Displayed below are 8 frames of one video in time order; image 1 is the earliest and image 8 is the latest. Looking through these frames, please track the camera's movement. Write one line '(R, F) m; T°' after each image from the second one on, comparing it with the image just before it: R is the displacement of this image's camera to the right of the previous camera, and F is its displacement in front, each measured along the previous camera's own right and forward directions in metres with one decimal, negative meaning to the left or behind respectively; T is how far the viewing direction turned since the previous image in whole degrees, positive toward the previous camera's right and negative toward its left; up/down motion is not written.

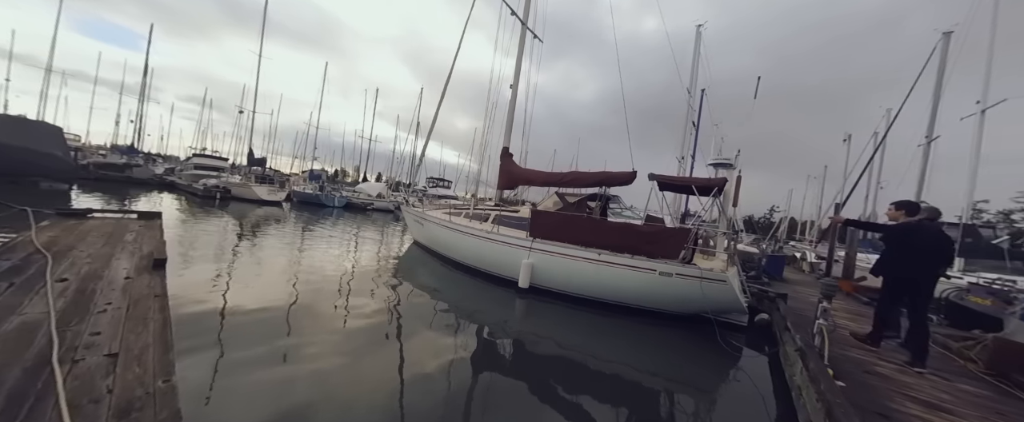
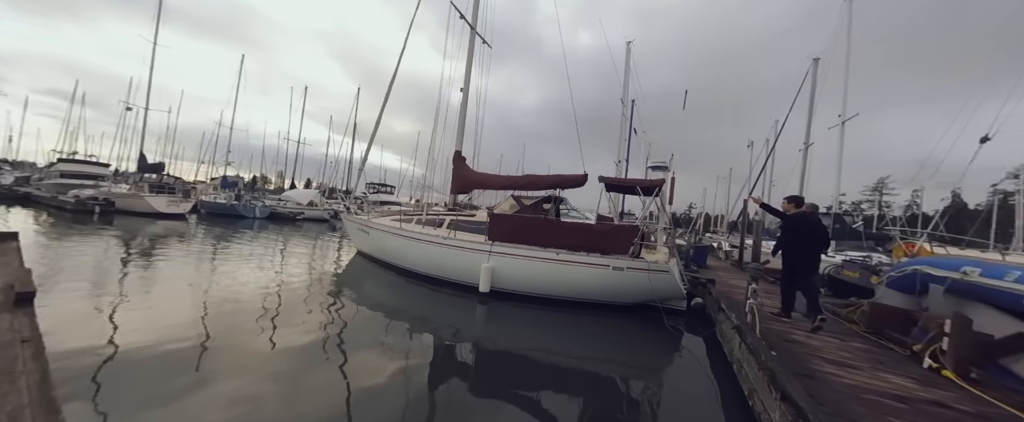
(-0.3, 0.0) m; +10°
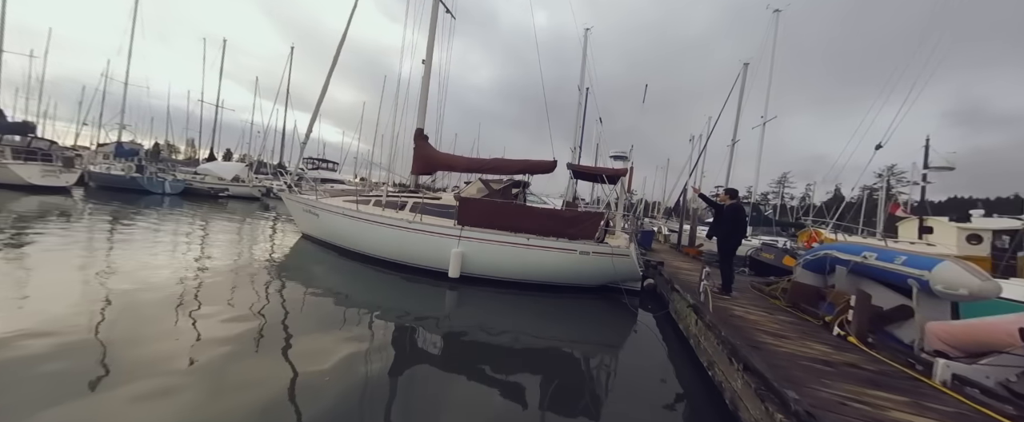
(-0.5, 0.0) m; +9°
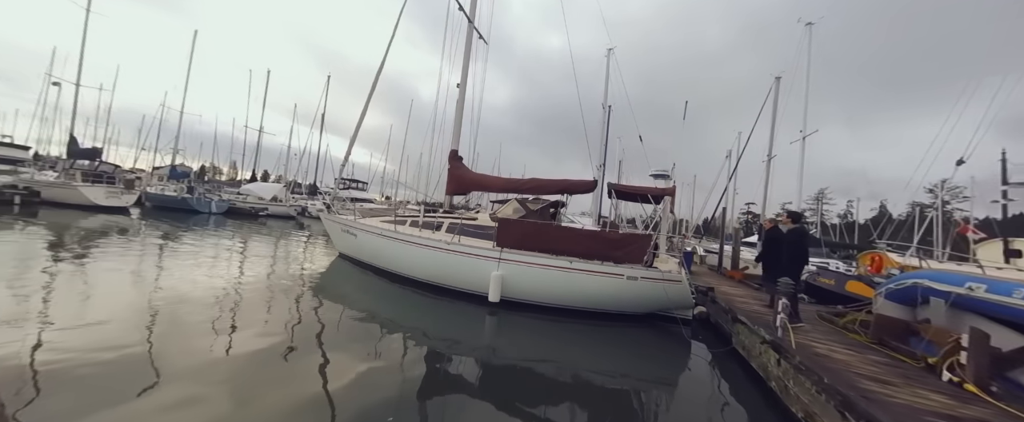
(-0.4, +0.2) m; -4°
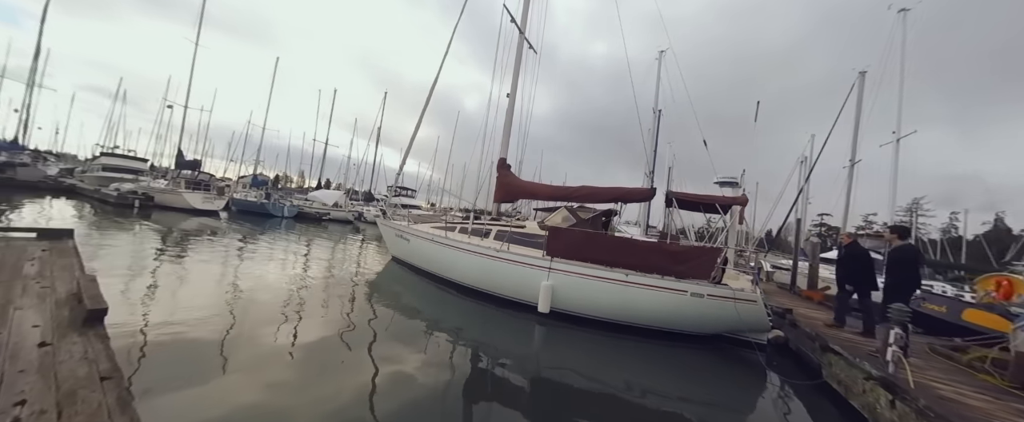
(-0.1, +0.1) m; -8°
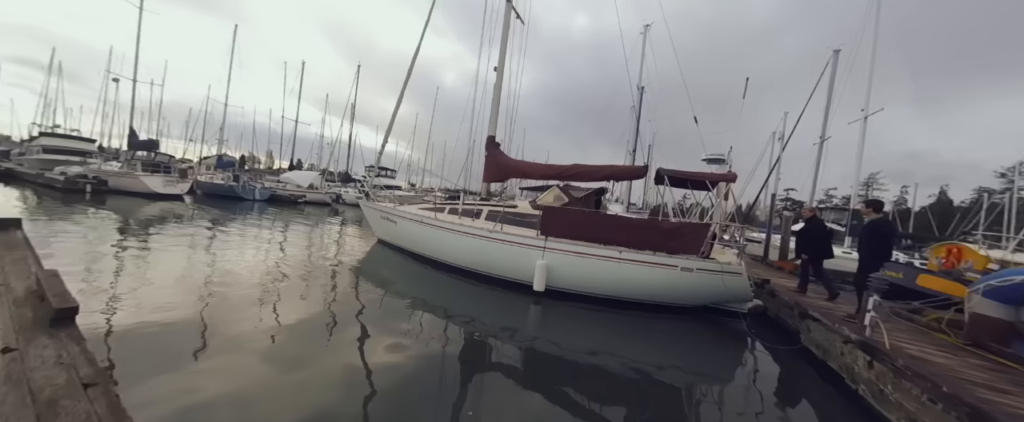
(-0.2, +0.1) m; +3°
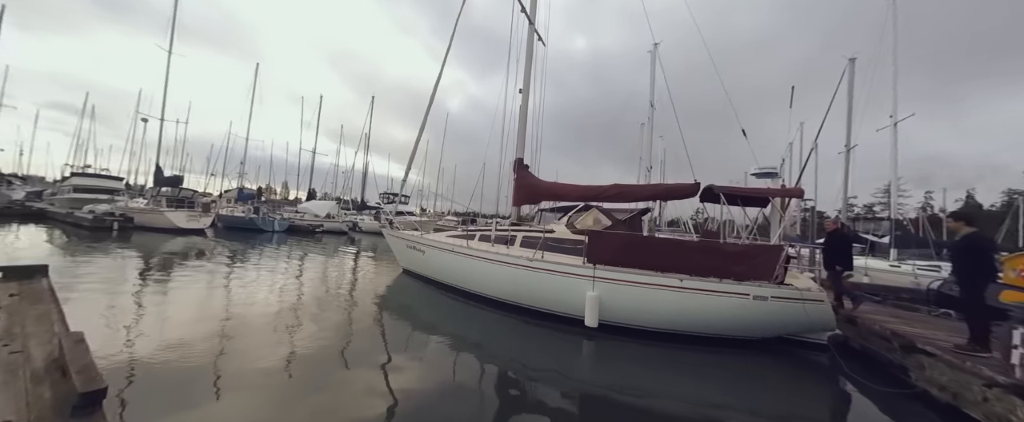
(-0.6, +0.4) m; -2°
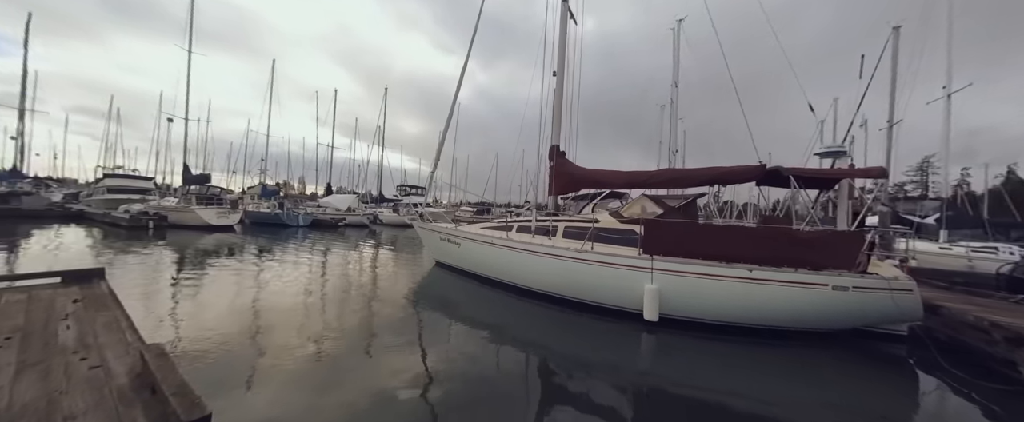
(-0.6, +0.3) m; -2°
